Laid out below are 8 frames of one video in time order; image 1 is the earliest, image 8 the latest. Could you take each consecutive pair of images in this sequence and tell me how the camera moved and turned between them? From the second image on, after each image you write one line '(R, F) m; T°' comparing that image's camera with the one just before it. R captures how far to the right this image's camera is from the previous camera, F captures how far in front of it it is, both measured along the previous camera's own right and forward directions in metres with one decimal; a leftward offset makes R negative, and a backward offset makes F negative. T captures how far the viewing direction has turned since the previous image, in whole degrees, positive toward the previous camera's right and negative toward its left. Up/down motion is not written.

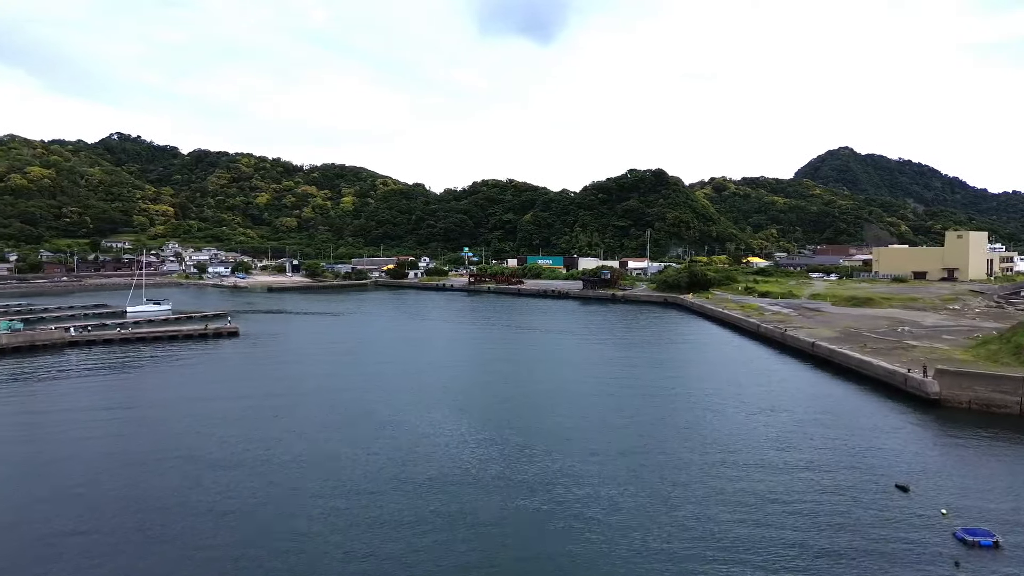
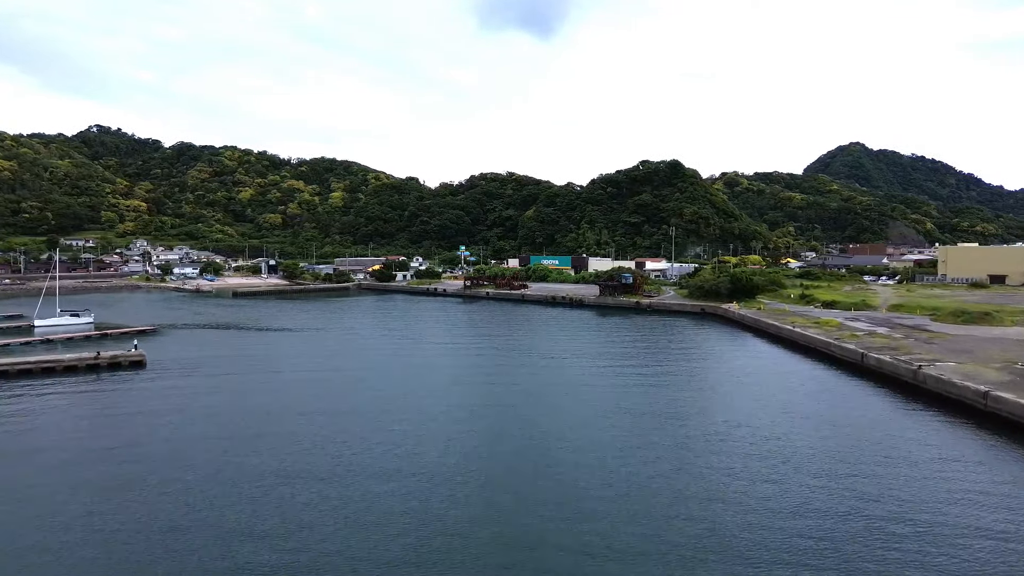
(-0.2, +5.2) m; 0°
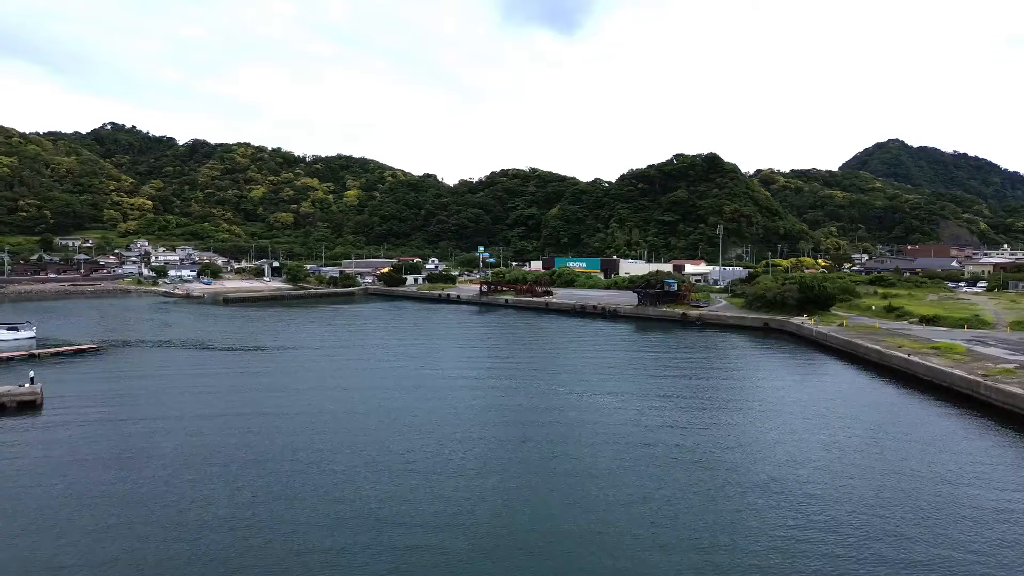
(0.0, +3.9) m; -2°
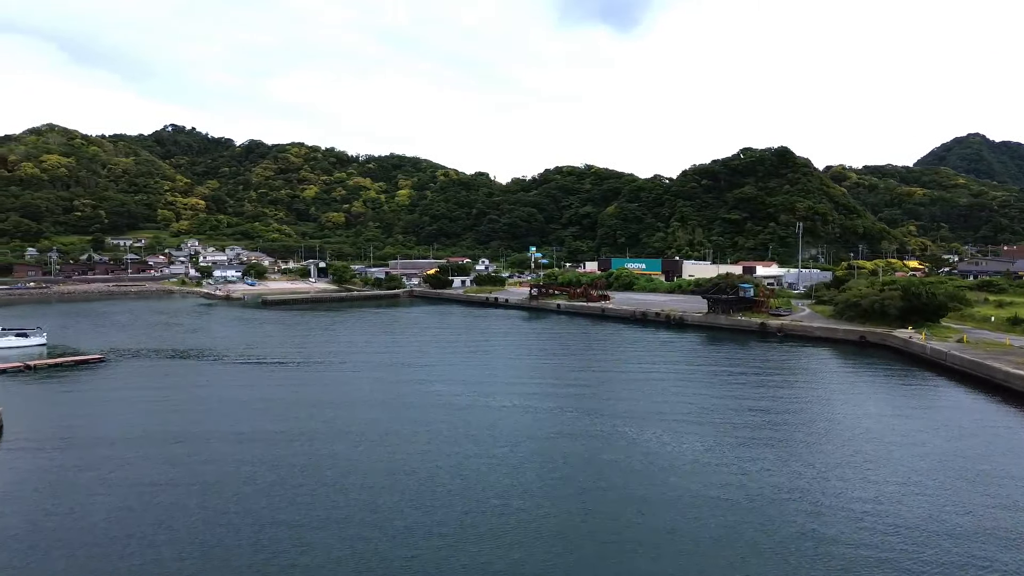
(0.0, +2.3) m; -4°
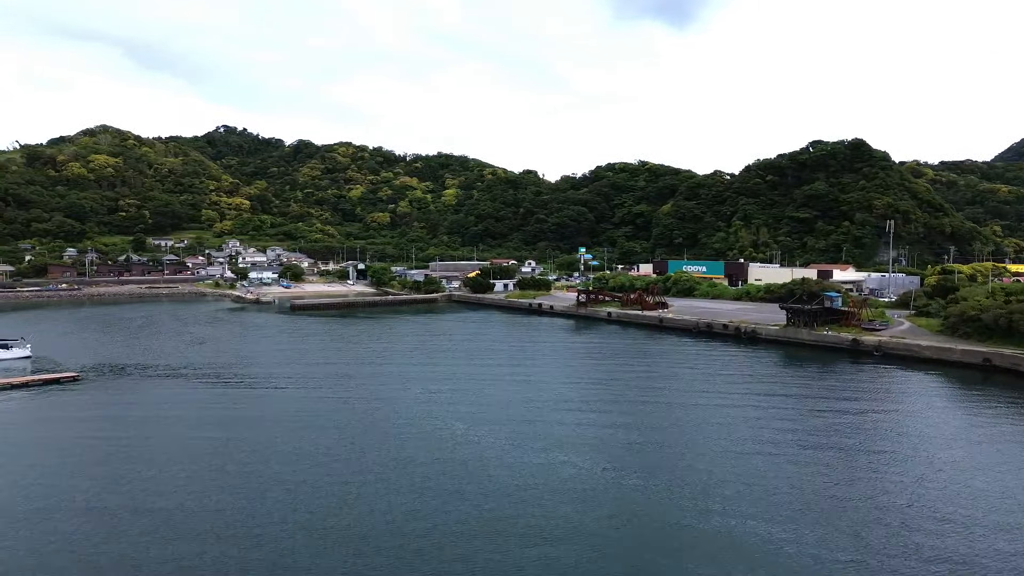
(+0.2, +2.5) m; -4°
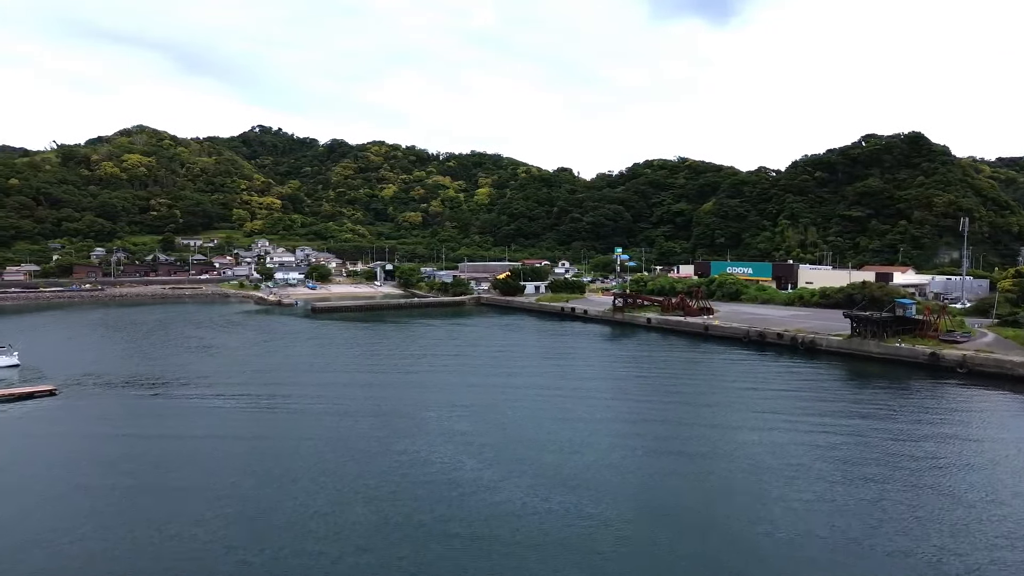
(+0.1, +1.6) m; -3°
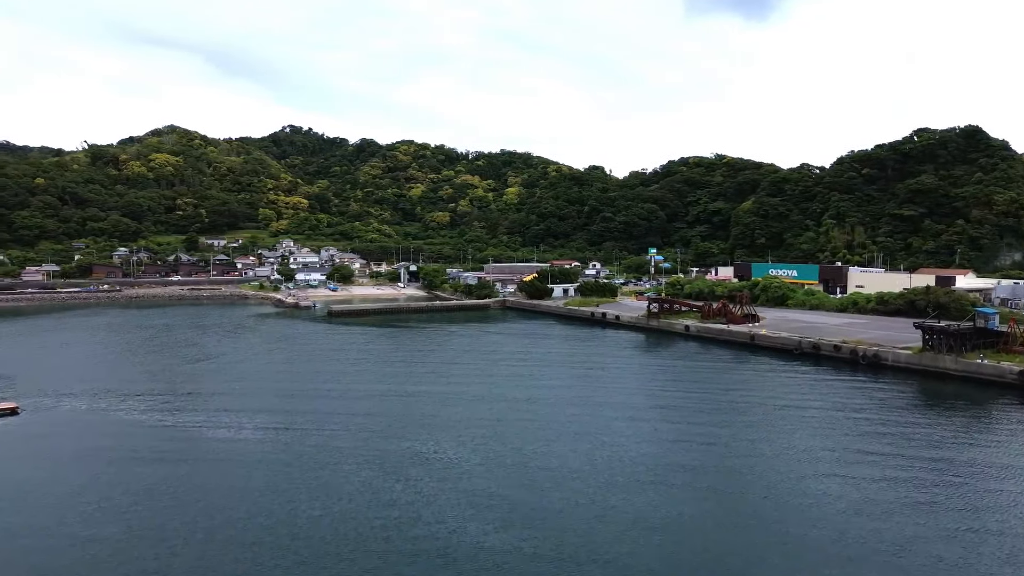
(+0.1, +1.5) m; -2°
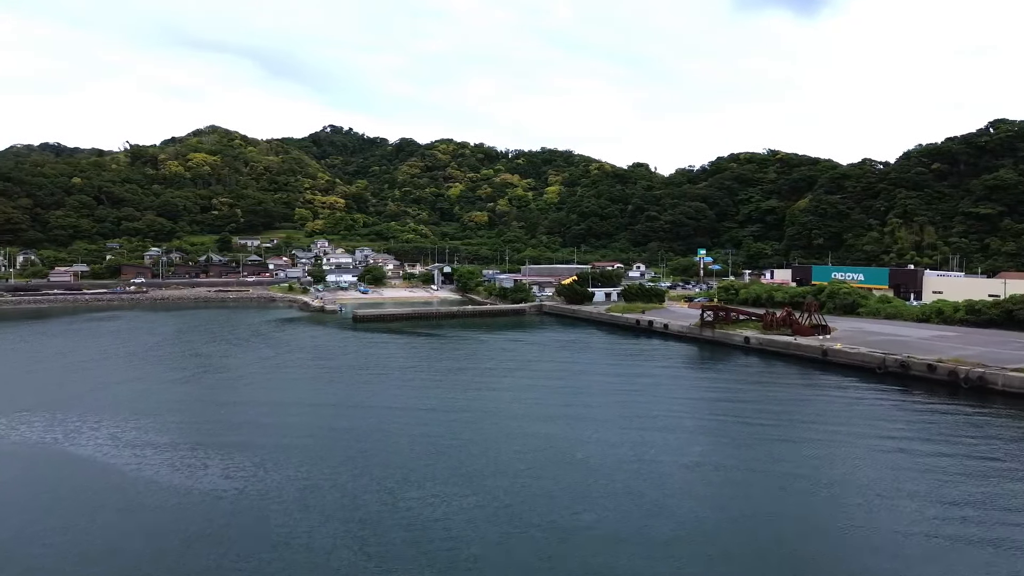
(+0.1, +1.8) m; -3°
